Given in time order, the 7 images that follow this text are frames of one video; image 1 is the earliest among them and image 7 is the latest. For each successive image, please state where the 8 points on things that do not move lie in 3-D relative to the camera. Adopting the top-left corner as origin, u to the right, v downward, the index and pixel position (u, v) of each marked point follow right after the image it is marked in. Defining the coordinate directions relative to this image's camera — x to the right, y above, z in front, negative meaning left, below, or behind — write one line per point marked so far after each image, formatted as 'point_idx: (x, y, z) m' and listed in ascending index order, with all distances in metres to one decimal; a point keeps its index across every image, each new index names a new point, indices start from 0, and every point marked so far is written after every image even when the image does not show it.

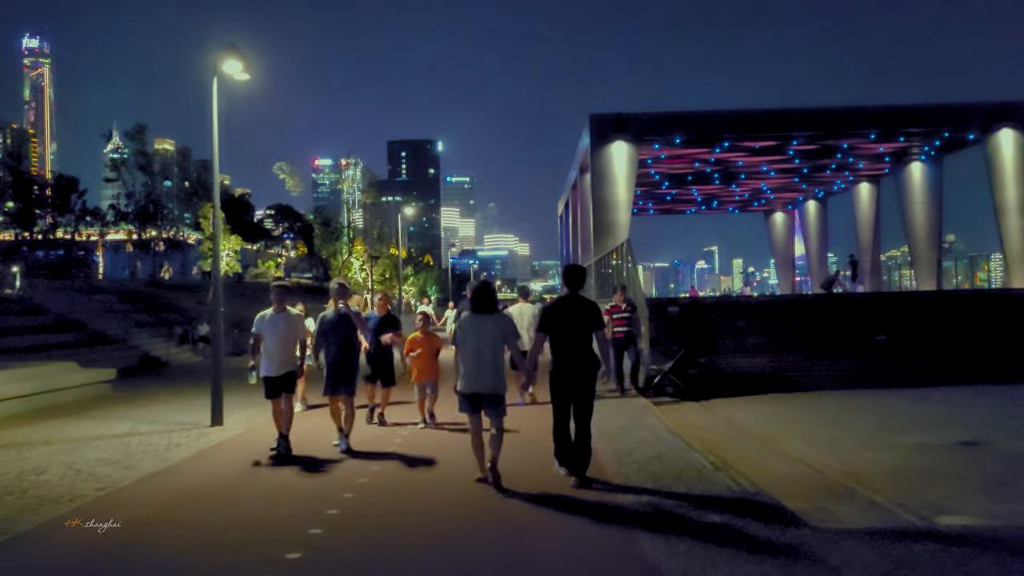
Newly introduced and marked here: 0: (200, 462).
0: (-3.4, -1.9, +10.2) m
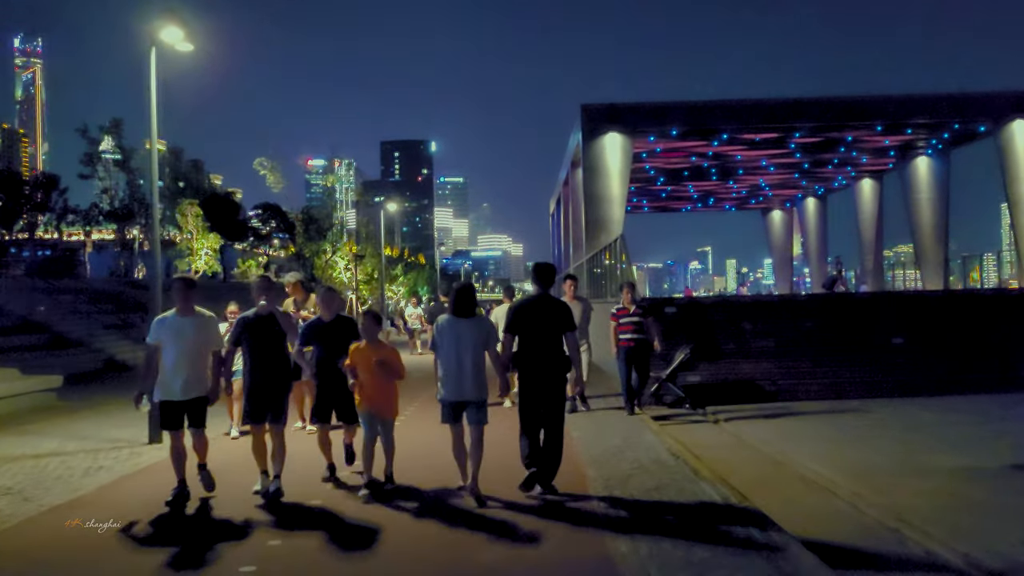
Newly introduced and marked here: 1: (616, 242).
0: (-3.6, -1.9, +8.6) m
1: (+2.0, +0.9, +18.5) m
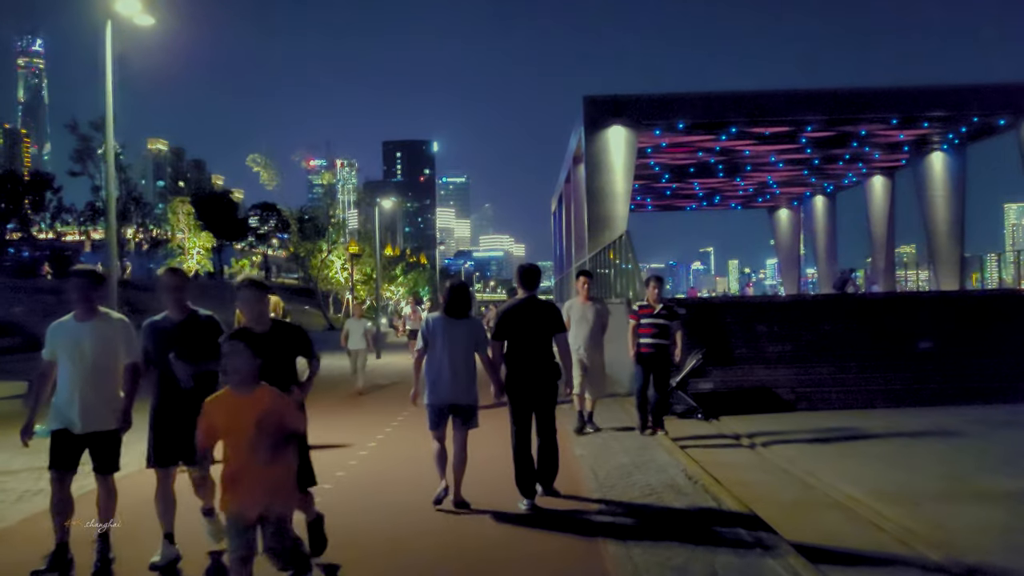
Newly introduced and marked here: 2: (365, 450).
0: (-3.7, -1.9, +7.4) m
1: (+2.0, +0.9, +17.3) m
2: (-1.8, -2.0, +12.0) m
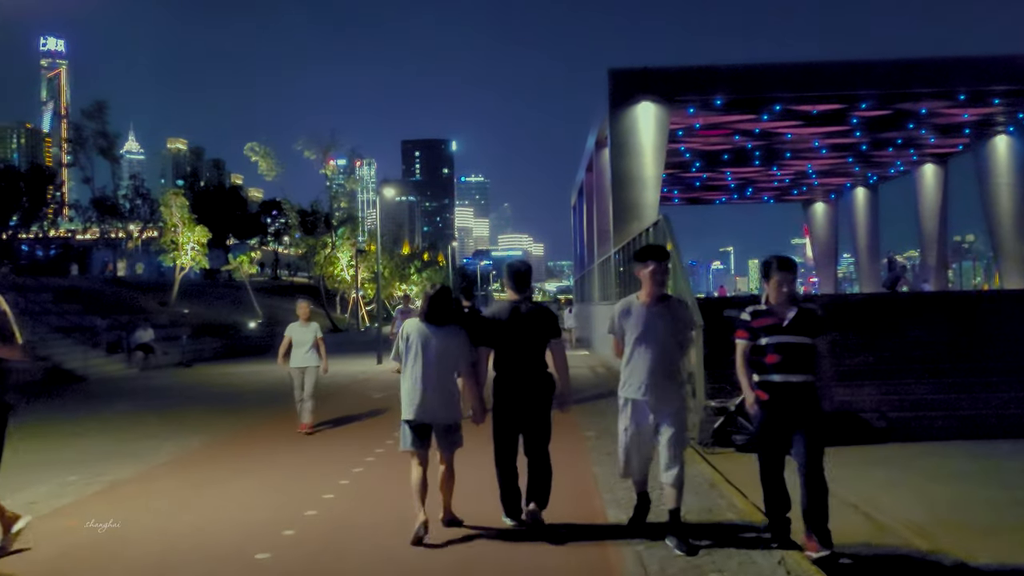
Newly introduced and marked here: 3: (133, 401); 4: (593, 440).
0: (-3.7, -1.8, +4.4) m
1: (+2.2, +0.9, +14.2) m
2: (-1.7, -1.9, +9.0) m
3: (-7.5, -2.2, +18.8) m
4: (+1.0, -1.8, +11.4) m
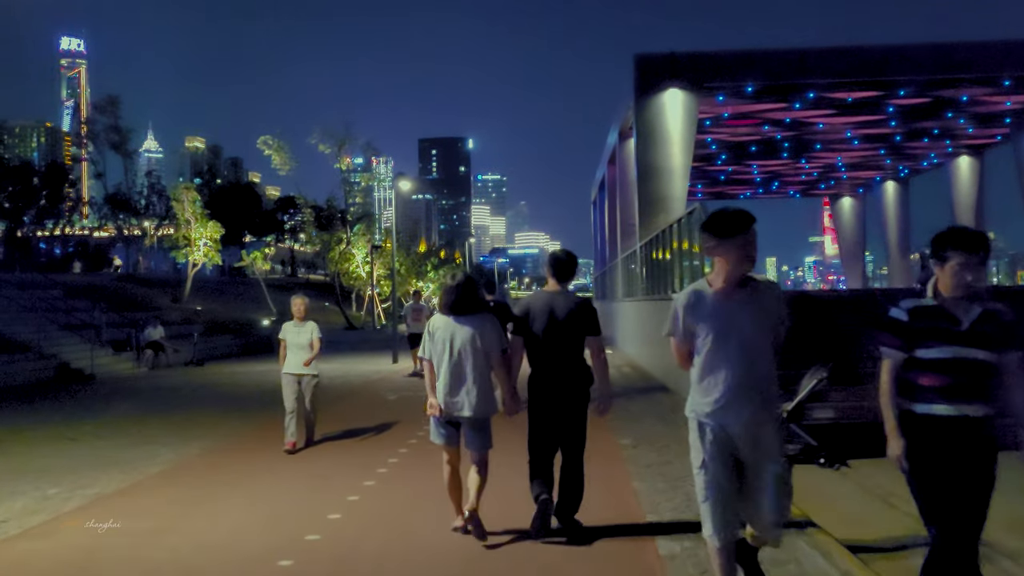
0: (-3.5, -1.8, +3.4) m
1: (+2.5, +1.0, +13.1) m
2: (-1.5, -1.9, +8.0) m
3: (-7.0, -2.1, +17.9) m
4: (+1.3, -1.8, +10.4) m
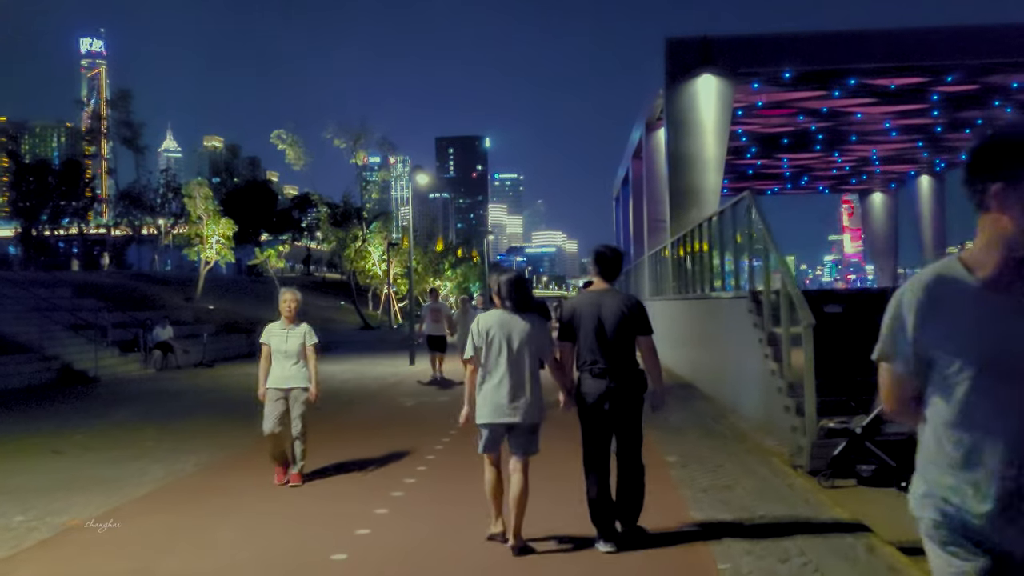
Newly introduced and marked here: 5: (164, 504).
0: (-3.3, -1.7, +2.3) m
1: (+2.9, +1.0, +11.8) m
2: (-1.2, -1.8, +6.8) m
3: (-6.6, -2.1, +16.8) m
4: (+1.6, -1.7, +9.1) m
5: (-3.0, -1.9, +8.2) m
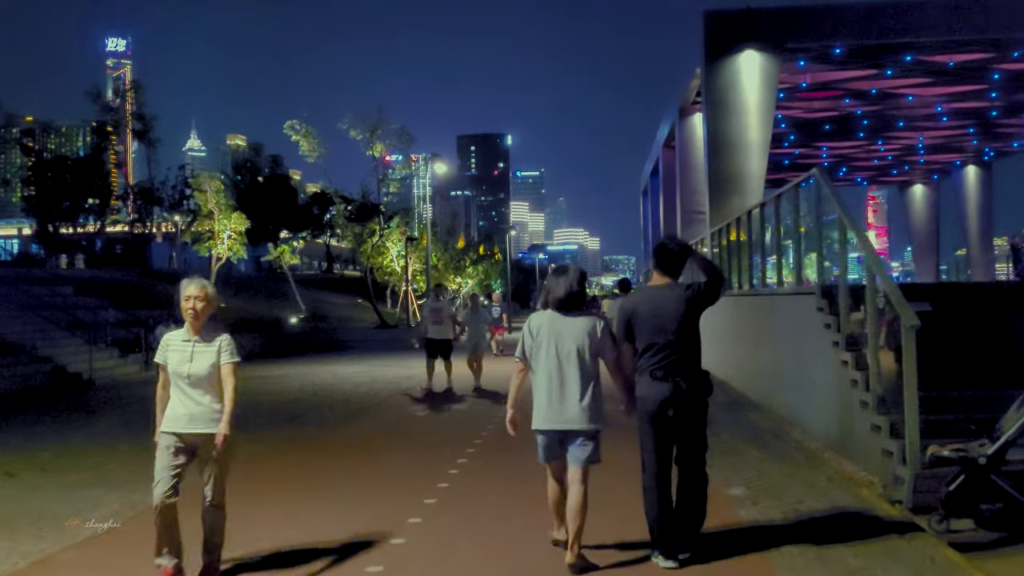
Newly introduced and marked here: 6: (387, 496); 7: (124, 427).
0: (-3.3, -1.7, +0.6) m
1: (+3.1, +1.1, +10.0) m
2: (-1.0, -1.8, +5.1) m
3: (-6.2, -2.0, +15.2) m
4: (+1.8, -1.7, +7.3) m
5: (-2.8, -1.8, +6.5) m
6: (-1.1, -1.8, +8.2) m
7: (-5.5, -1.9, +13.4) m
